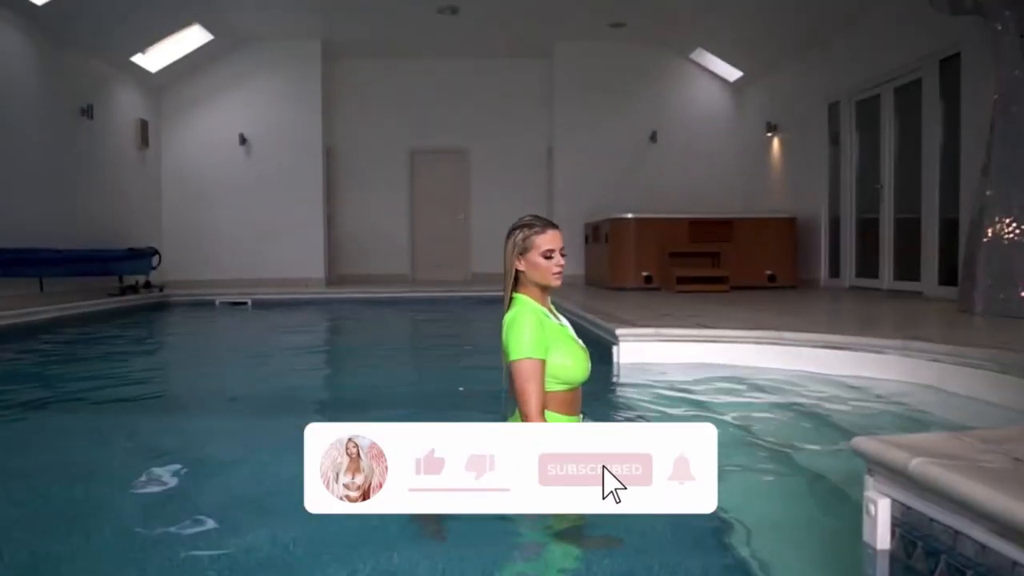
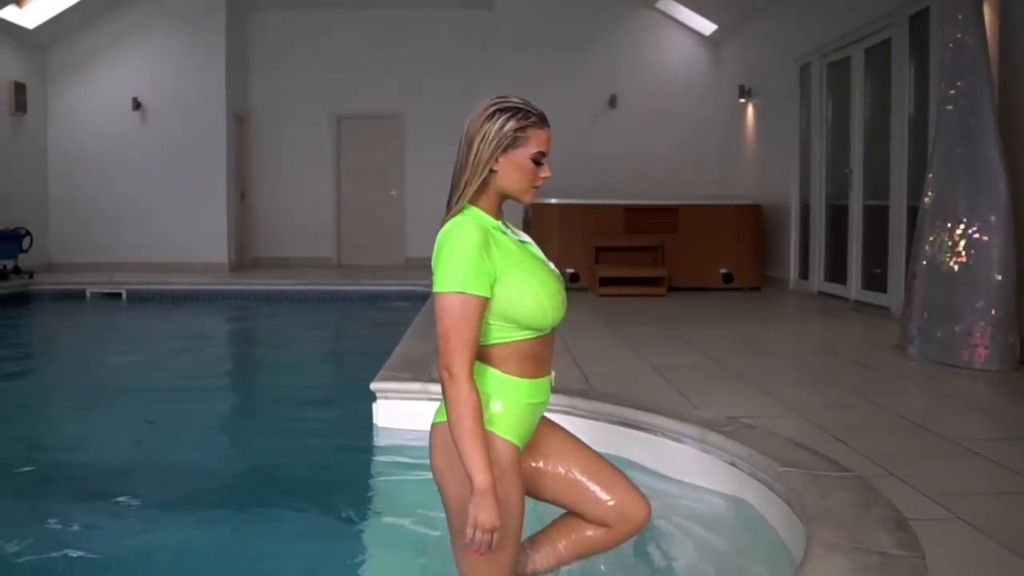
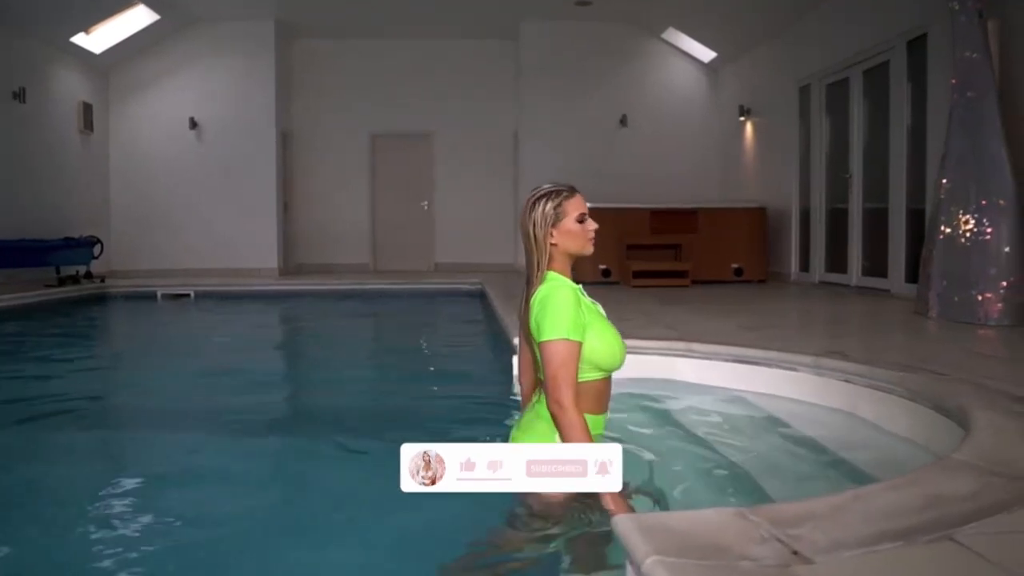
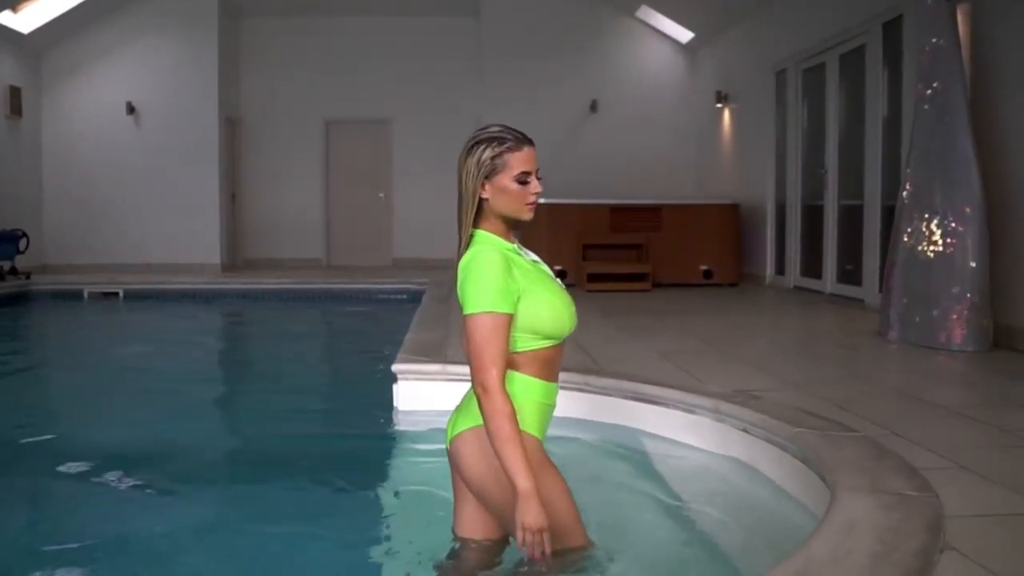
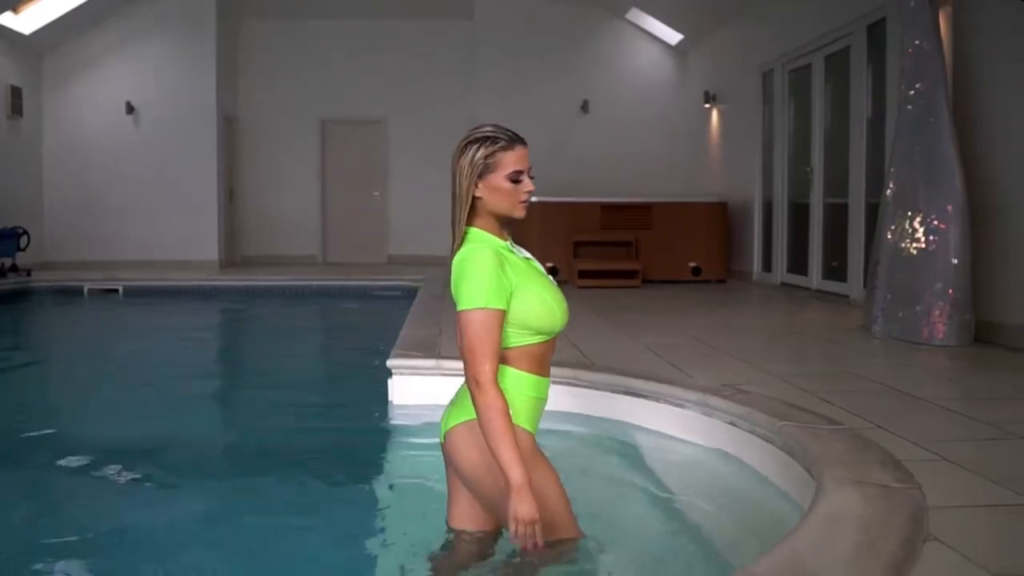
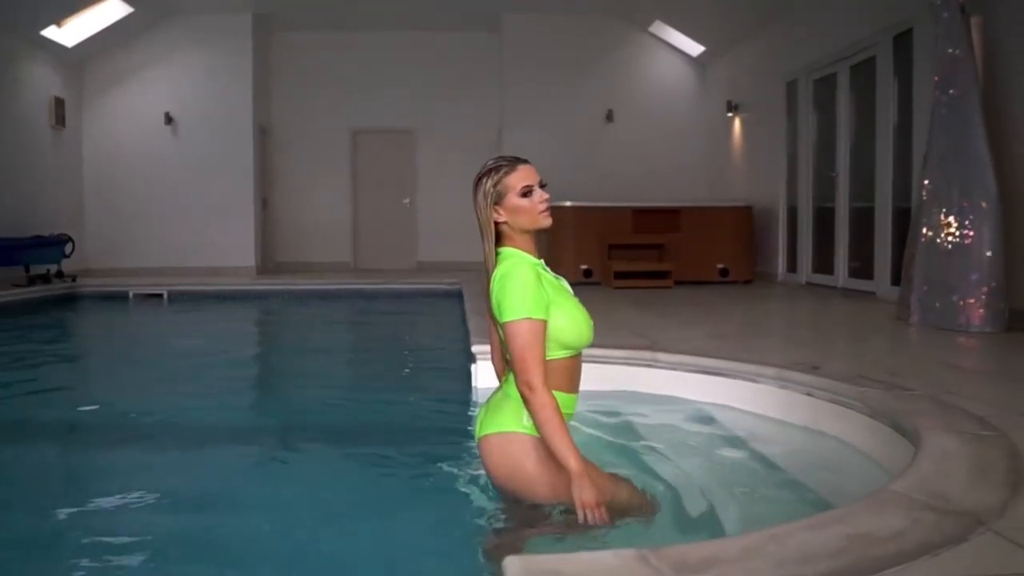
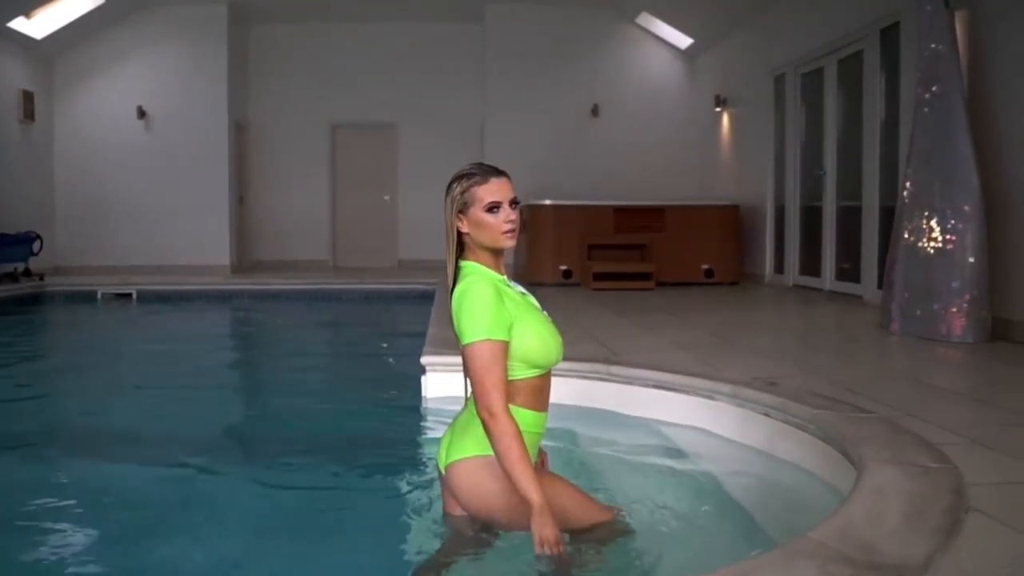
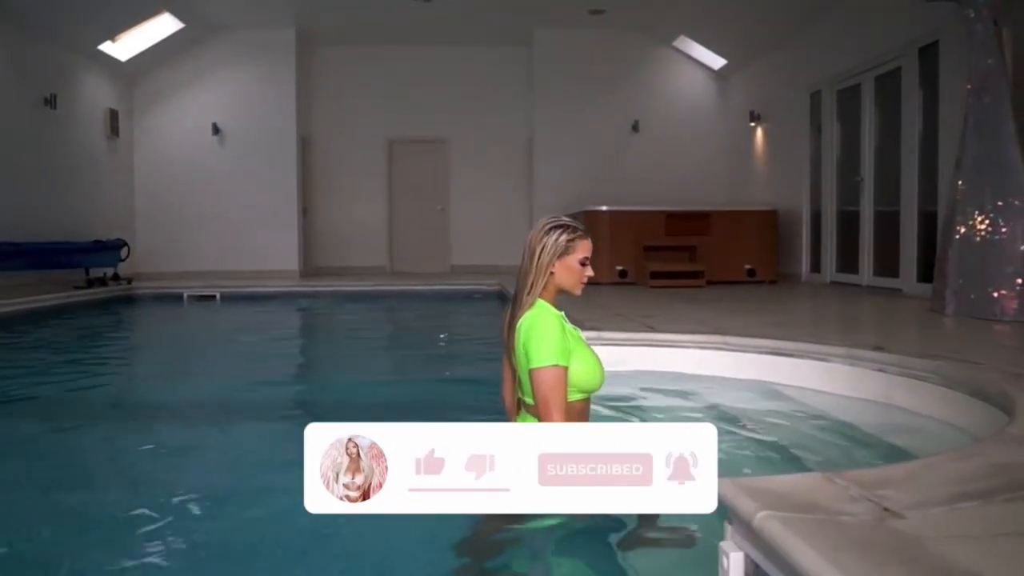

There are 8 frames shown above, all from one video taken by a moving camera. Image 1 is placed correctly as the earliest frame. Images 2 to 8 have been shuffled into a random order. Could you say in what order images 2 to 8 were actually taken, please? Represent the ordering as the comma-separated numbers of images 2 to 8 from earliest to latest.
8, 3, 6, 7, 4, 2, 5
